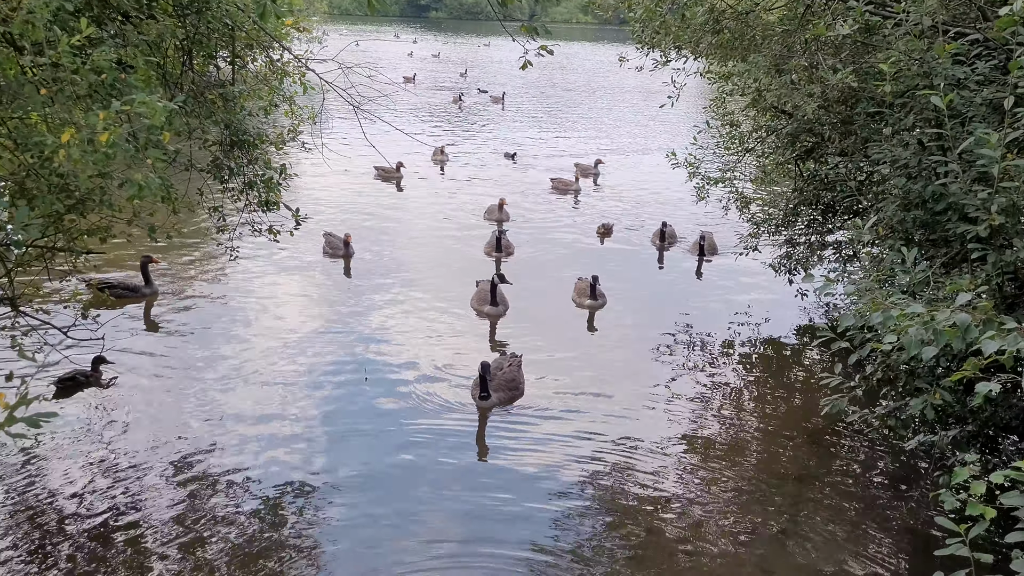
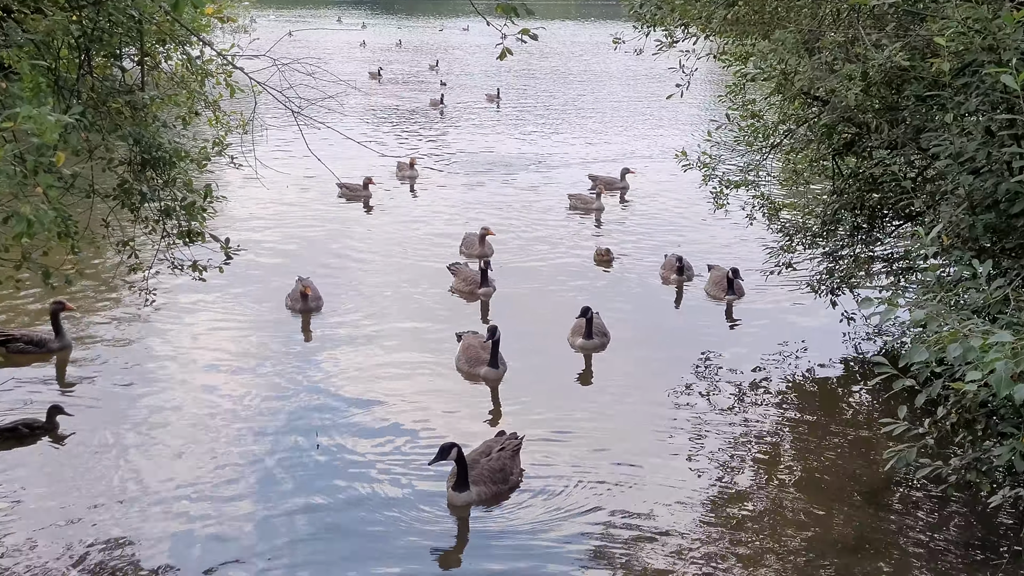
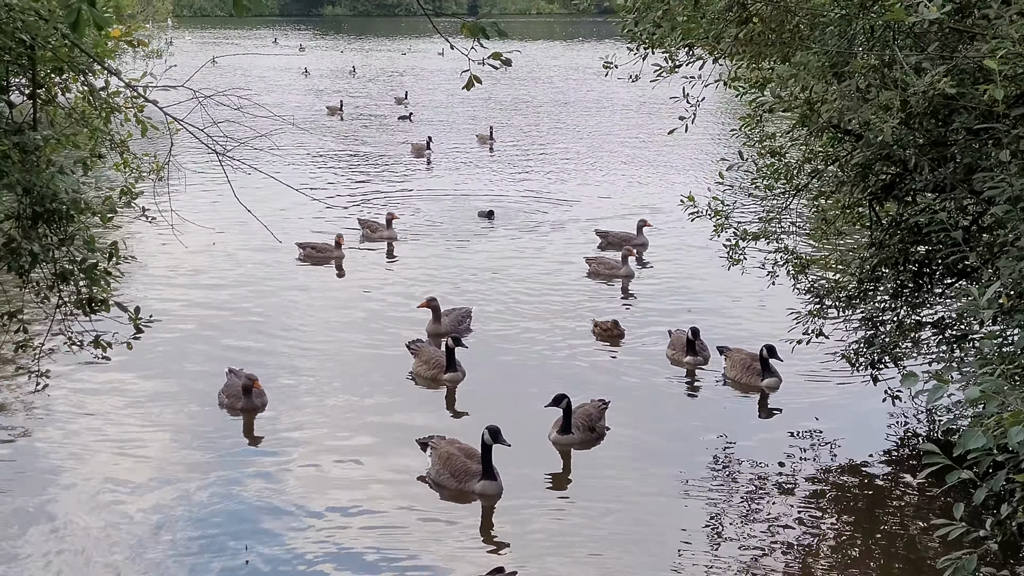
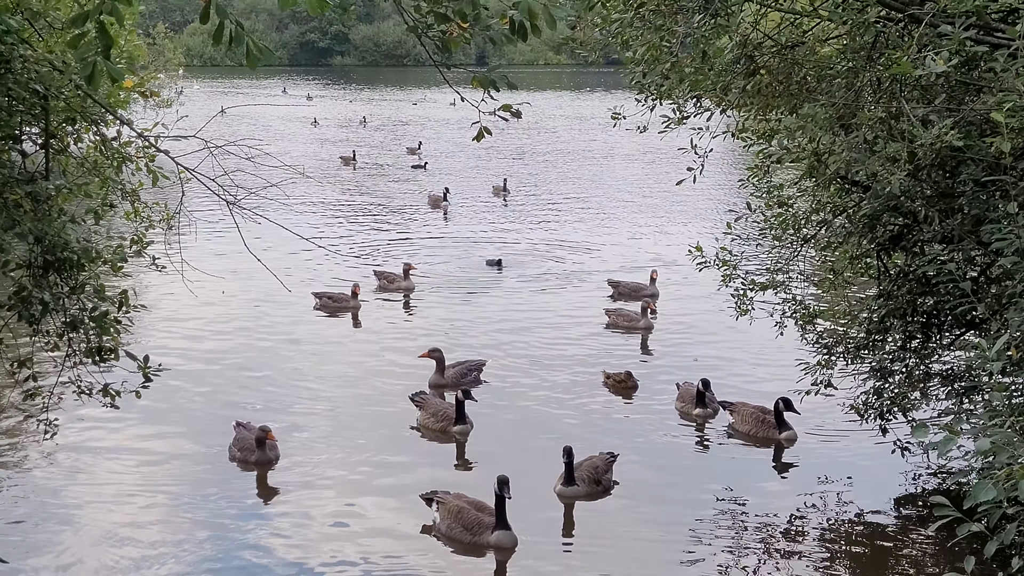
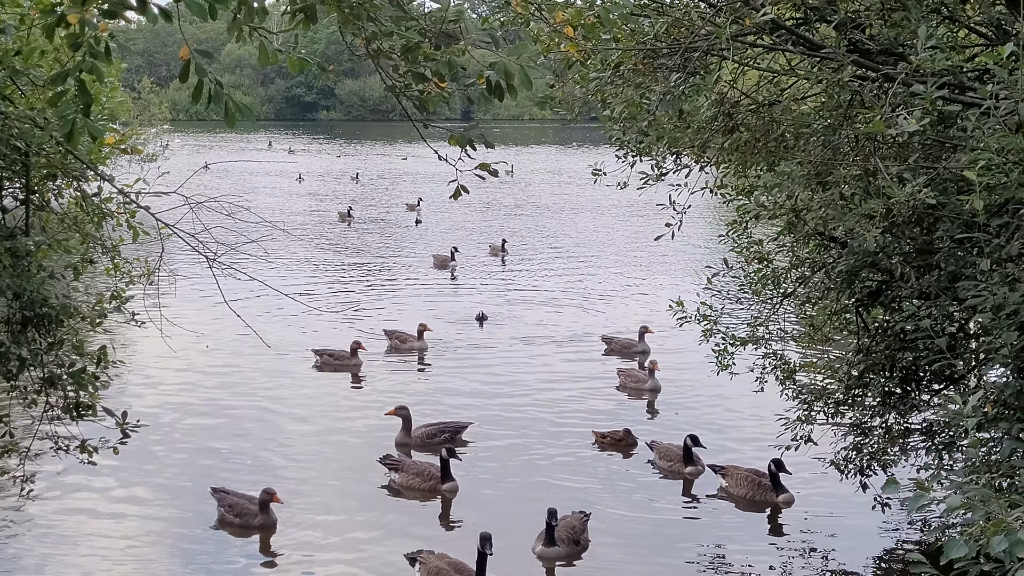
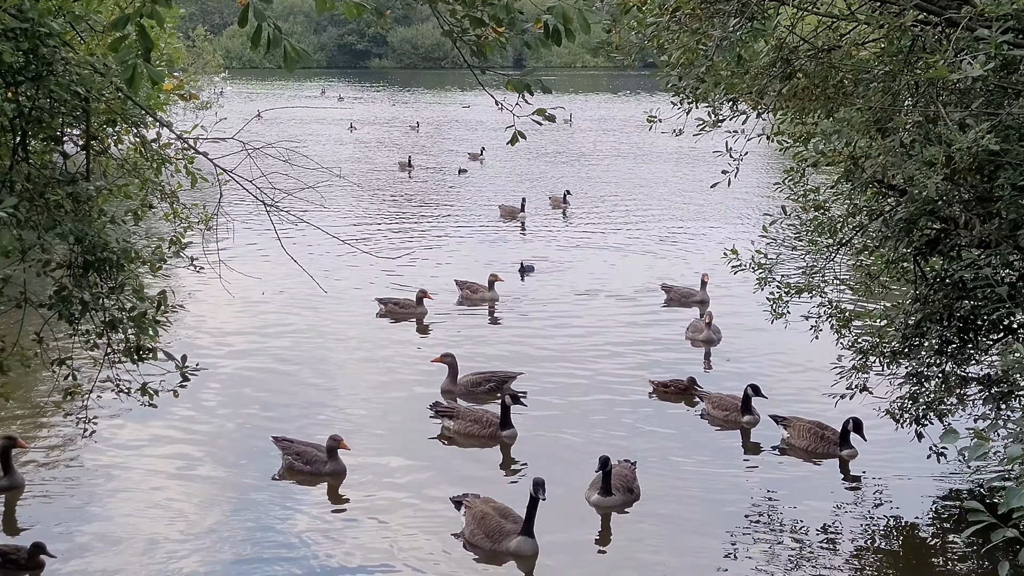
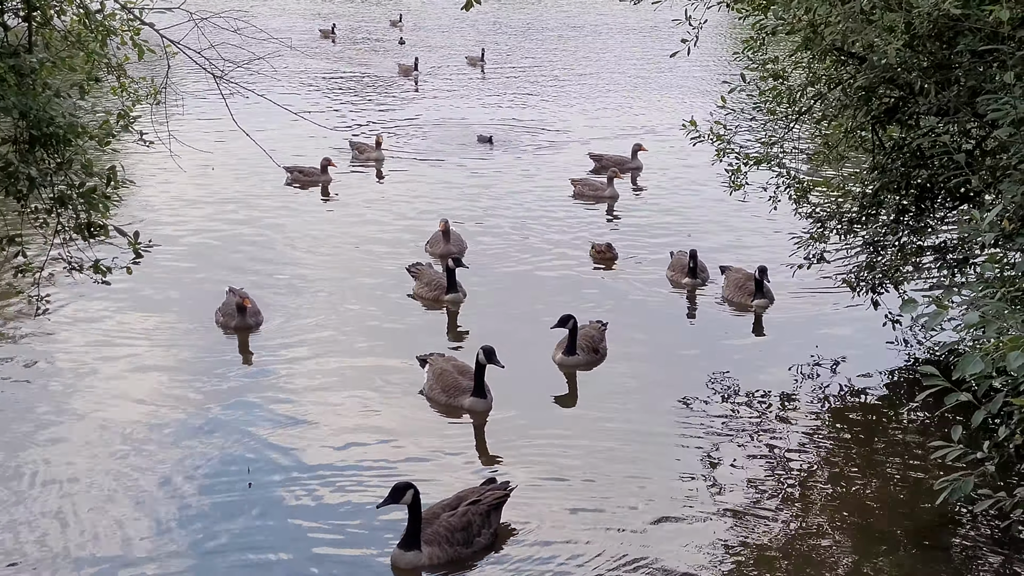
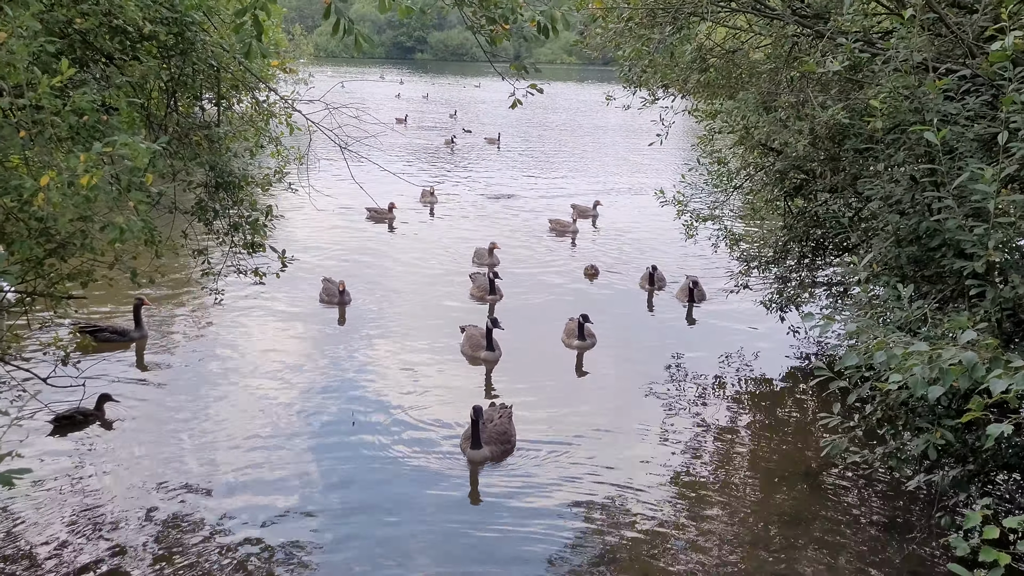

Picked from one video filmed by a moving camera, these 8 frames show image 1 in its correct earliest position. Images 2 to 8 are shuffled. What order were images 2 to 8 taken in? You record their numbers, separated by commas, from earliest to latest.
8, 2, 7, 3, 4, 5, 6
